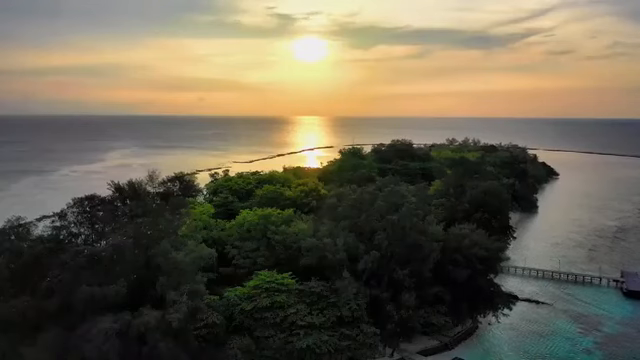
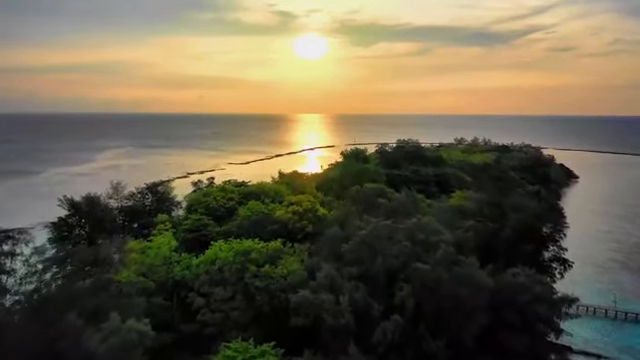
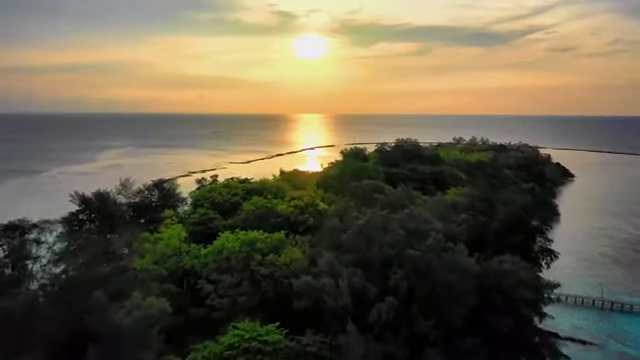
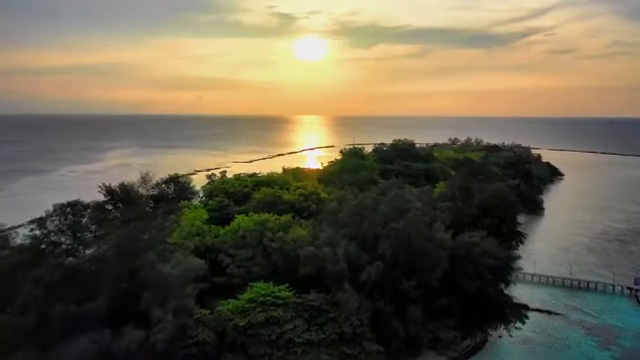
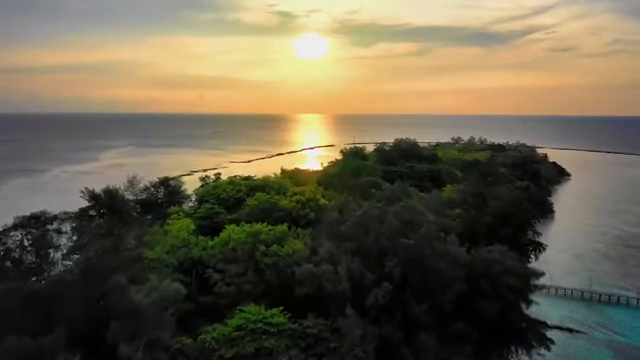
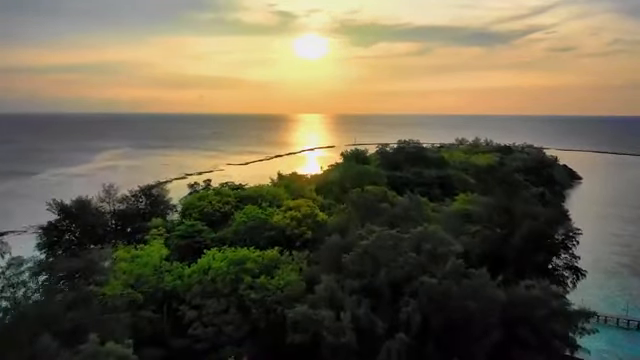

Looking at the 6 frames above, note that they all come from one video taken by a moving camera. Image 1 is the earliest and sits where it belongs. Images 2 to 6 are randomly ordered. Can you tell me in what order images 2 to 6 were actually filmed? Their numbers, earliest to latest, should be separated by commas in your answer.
4, 5, 3, 2, 6
